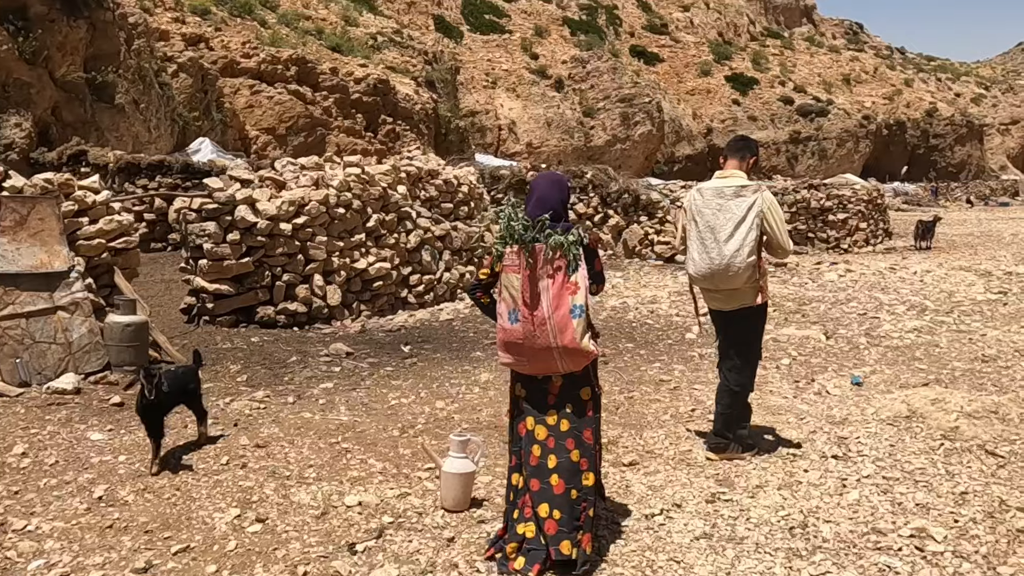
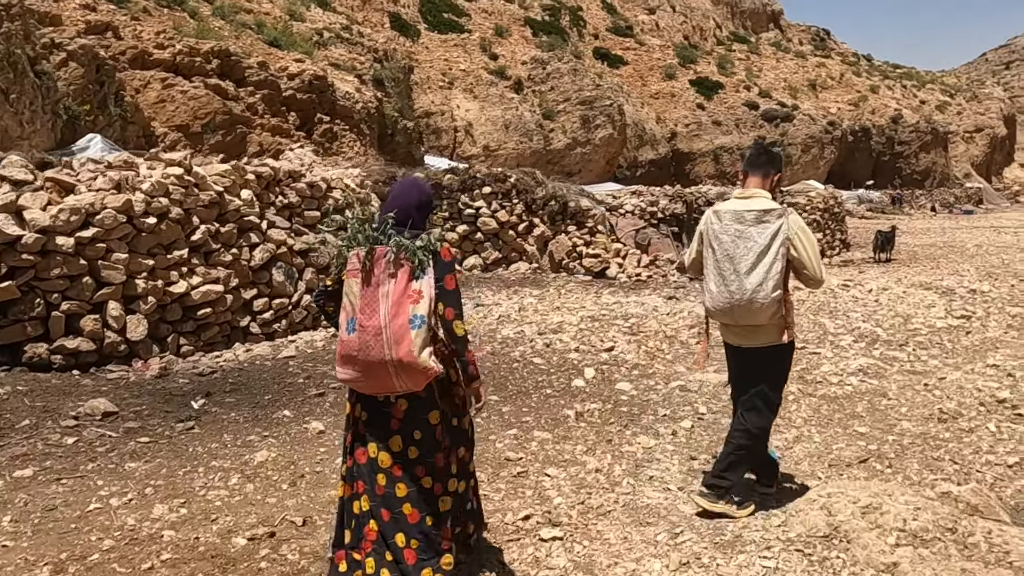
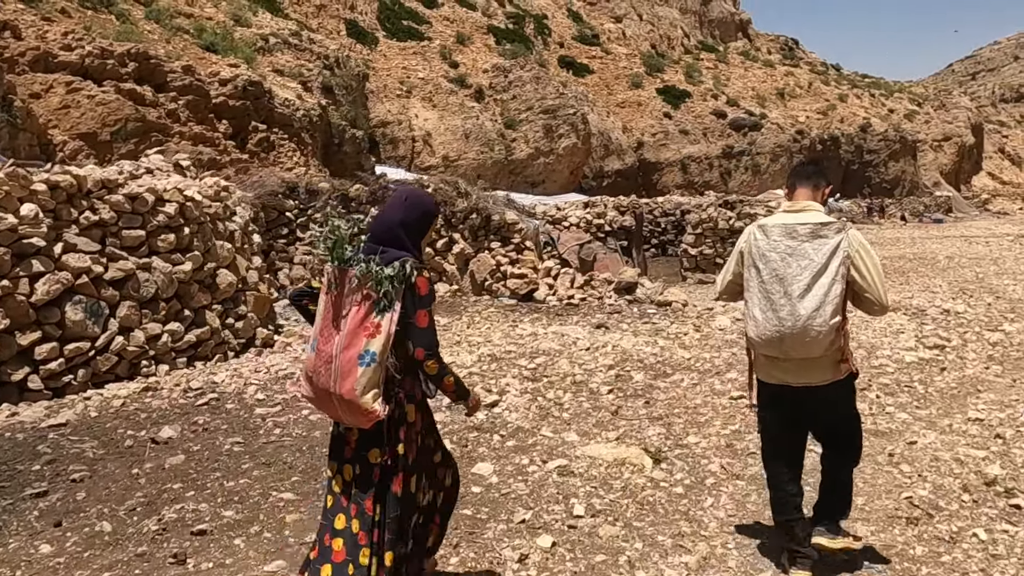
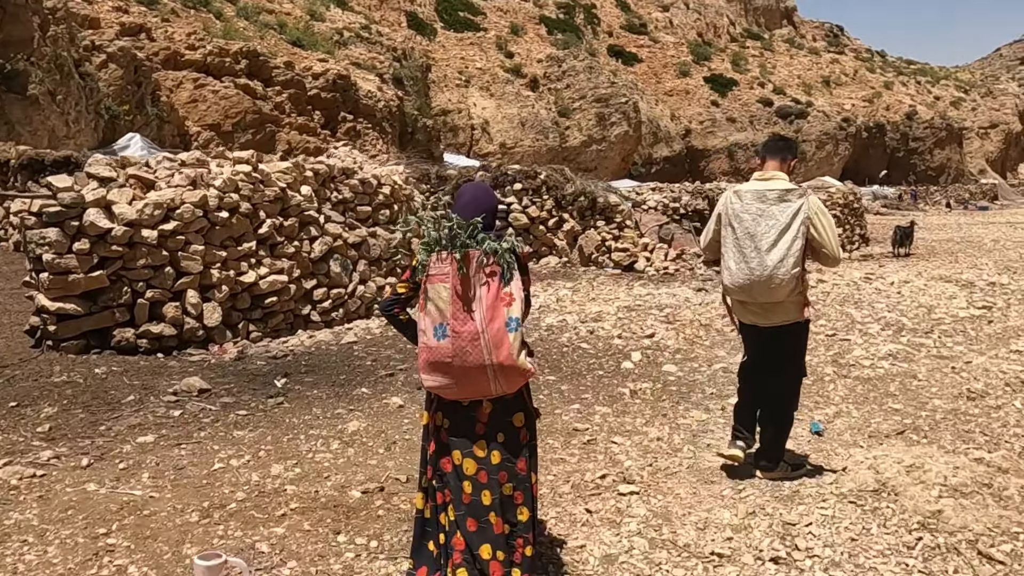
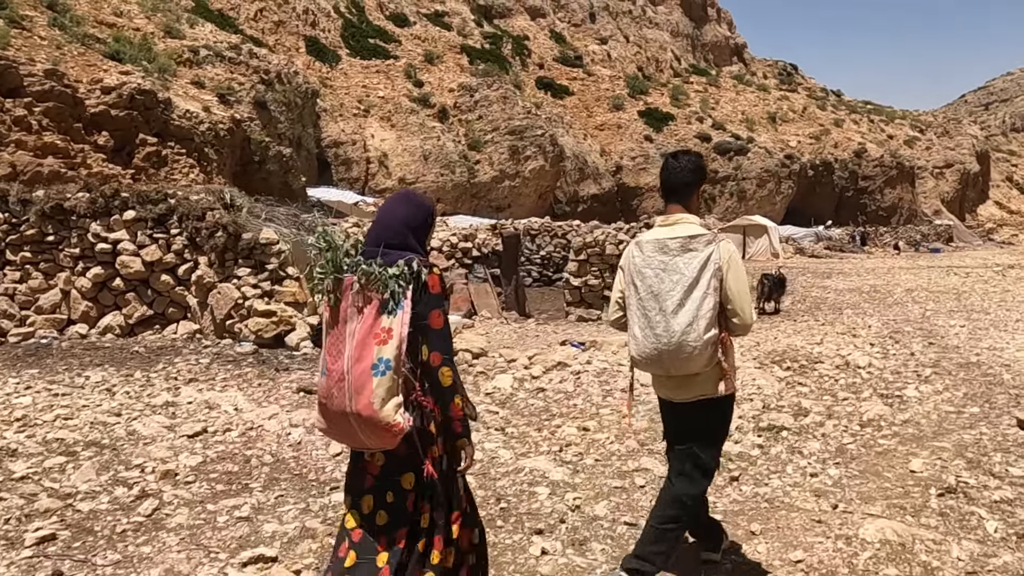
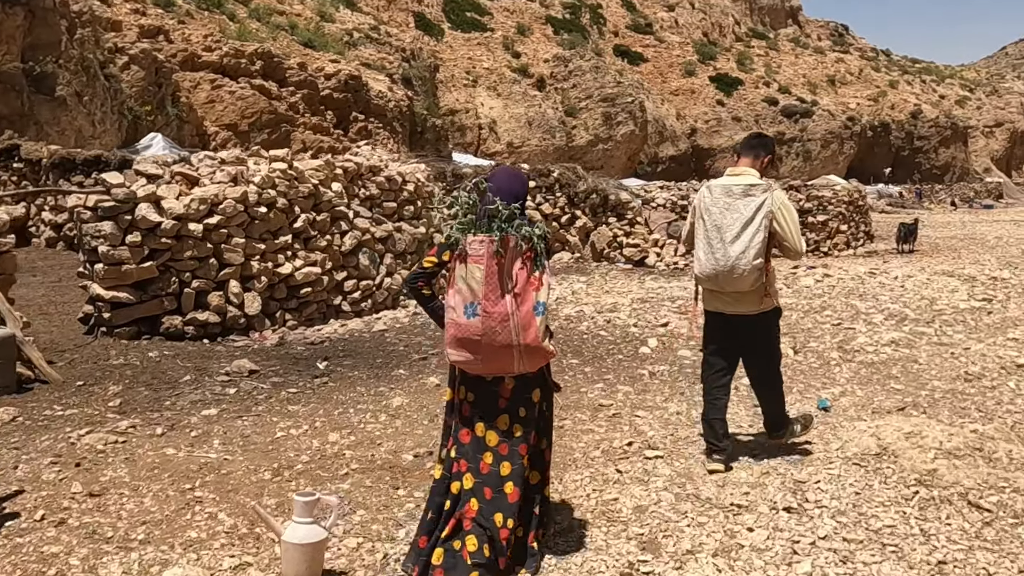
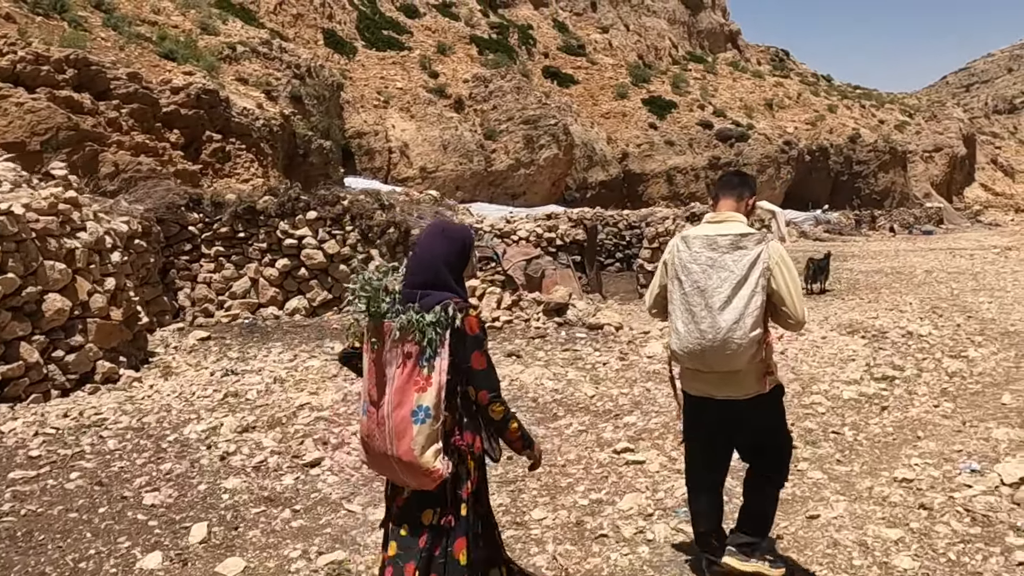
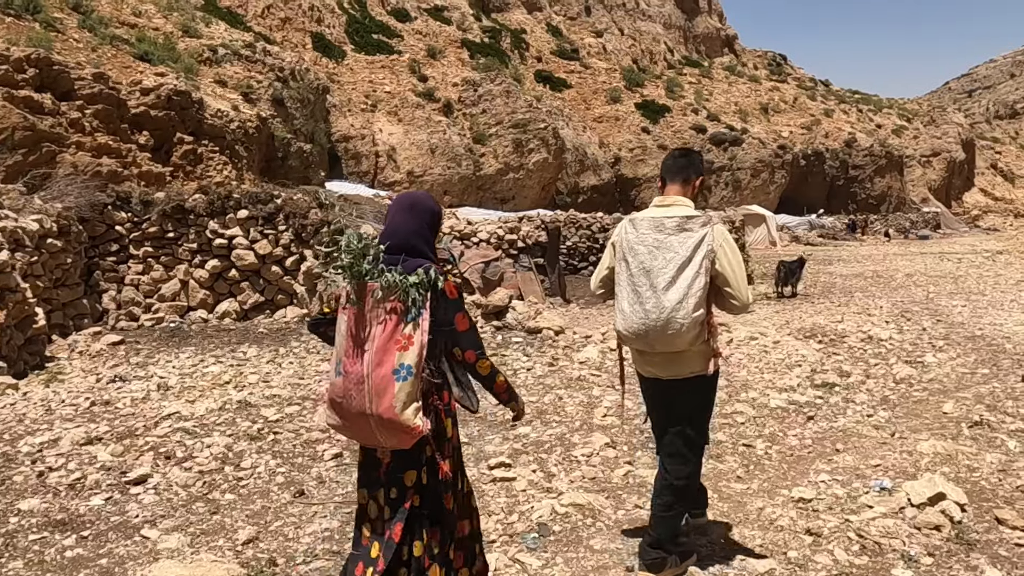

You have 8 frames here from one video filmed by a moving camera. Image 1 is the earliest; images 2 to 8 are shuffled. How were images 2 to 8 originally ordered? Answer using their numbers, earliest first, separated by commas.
6, 4, 2, 3, 7, 8, 5
